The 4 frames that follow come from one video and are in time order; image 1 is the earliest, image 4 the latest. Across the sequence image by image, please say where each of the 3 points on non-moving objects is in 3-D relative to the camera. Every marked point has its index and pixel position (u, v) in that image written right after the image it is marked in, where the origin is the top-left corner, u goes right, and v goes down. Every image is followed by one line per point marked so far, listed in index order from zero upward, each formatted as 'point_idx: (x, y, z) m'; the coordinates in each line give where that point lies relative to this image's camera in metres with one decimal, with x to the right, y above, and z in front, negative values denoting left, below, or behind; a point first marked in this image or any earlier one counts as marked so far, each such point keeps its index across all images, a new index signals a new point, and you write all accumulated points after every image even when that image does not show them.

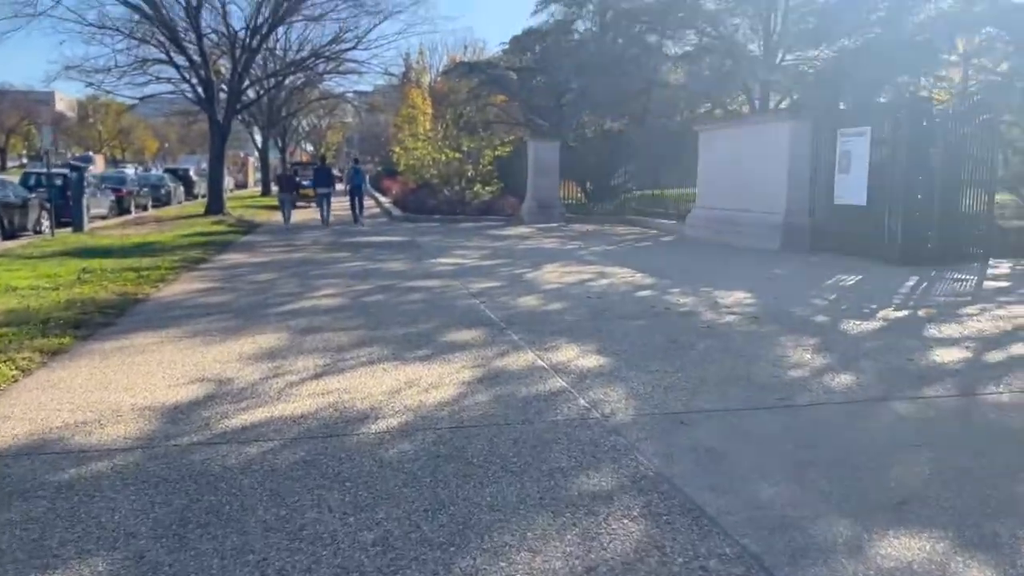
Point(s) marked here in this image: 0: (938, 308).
0: (+5.1, -0.2, +10.1) m
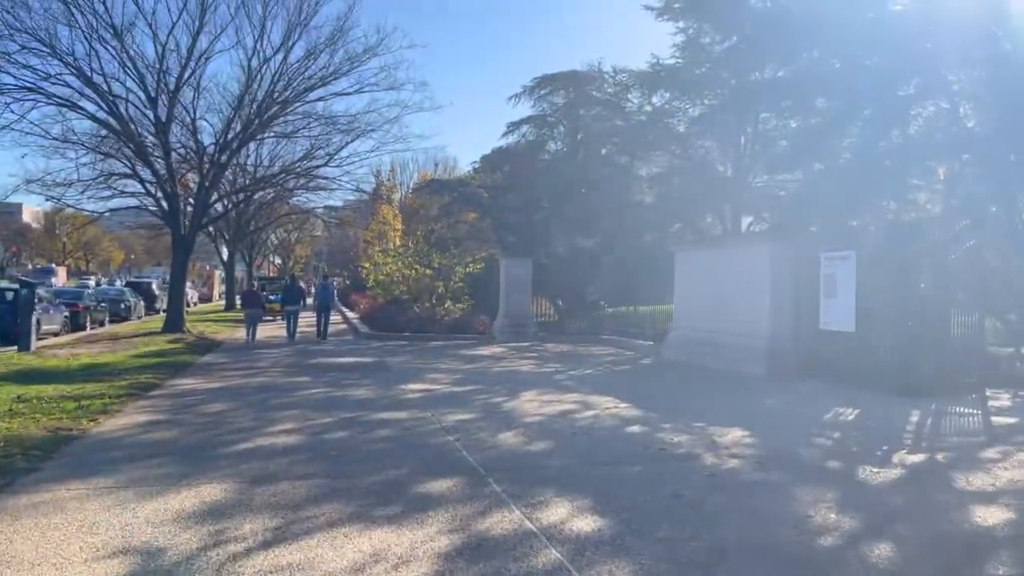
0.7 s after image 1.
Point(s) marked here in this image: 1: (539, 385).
0: (+4.9, -1.8, +9.3) m
1: (+0.5, -1.8, +15.8) m
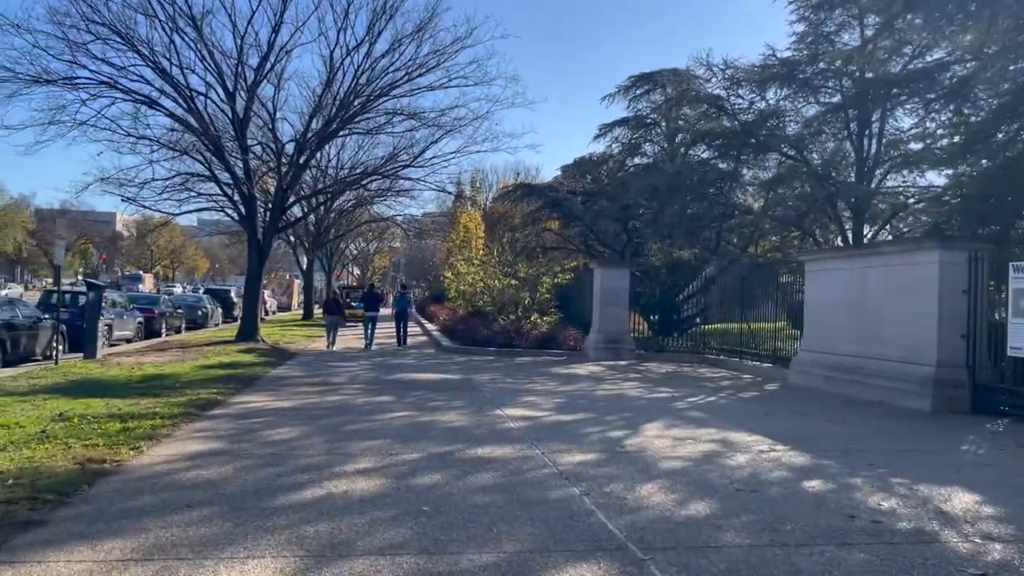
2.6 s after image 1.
0: (+6.1, -1.9, +6.4) m
1: (+2.3, -2.0, +13.2) m
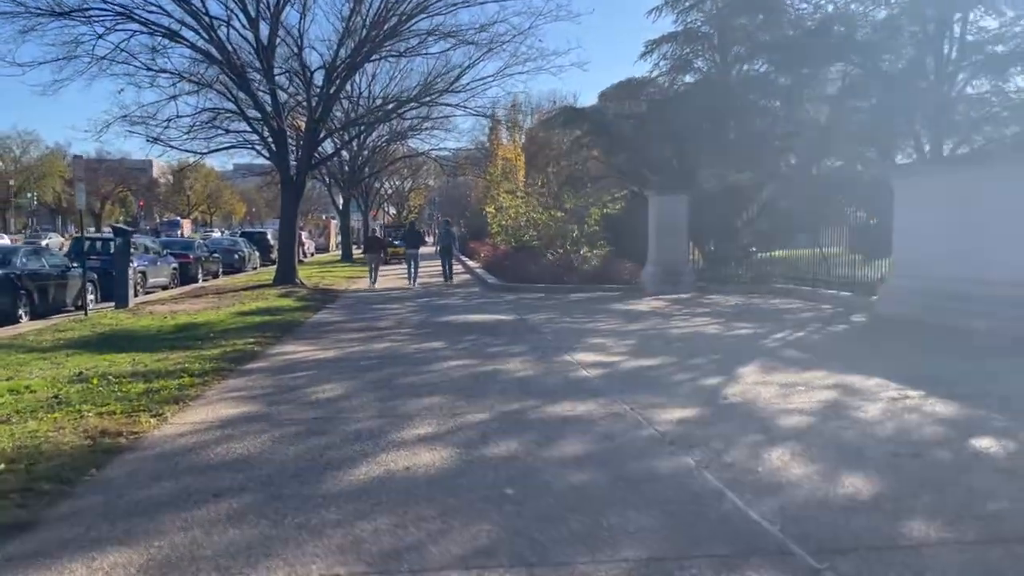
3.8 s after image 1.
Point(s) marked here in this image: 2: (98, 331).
0: (+6.8, -1.3, +4.6) m
1: (+3.3, -1.0, +11.6) m
2: (-7.7, -0.8, +15.8) m
